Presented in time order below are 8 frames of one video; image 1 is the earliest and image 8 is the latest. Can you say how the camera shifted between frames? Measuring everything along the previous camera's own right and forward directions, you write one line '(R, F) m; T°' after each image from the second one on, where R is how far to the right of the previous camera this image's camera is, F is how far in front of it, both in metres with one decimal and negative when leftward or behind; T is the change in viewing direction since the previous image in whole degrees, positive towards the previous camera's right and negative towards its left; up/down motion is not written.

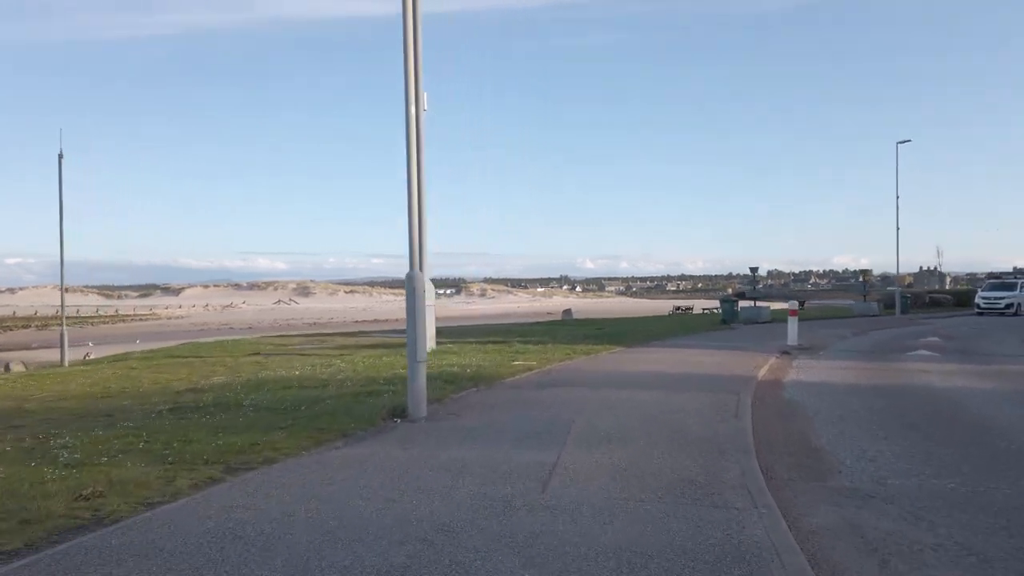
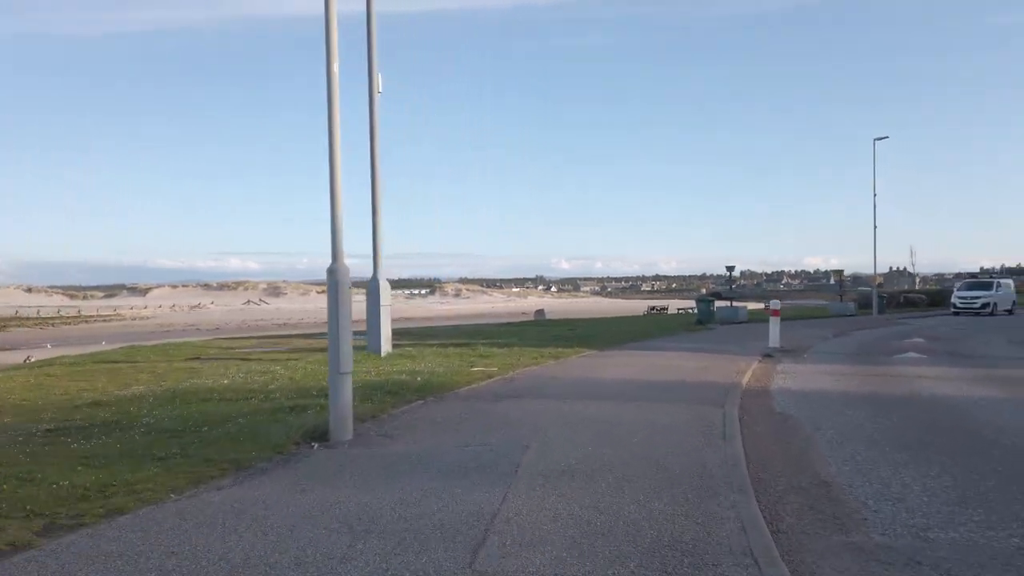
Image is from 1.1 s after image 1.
(+0.4, +2.0) m; +2°
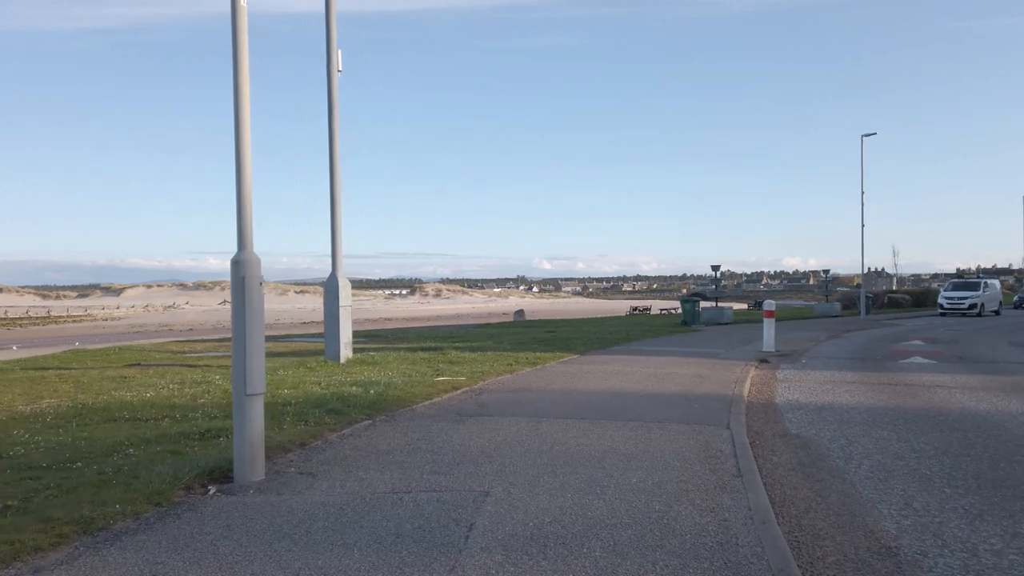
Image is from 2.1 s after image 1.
(+0.2, +2.1) m; +1°
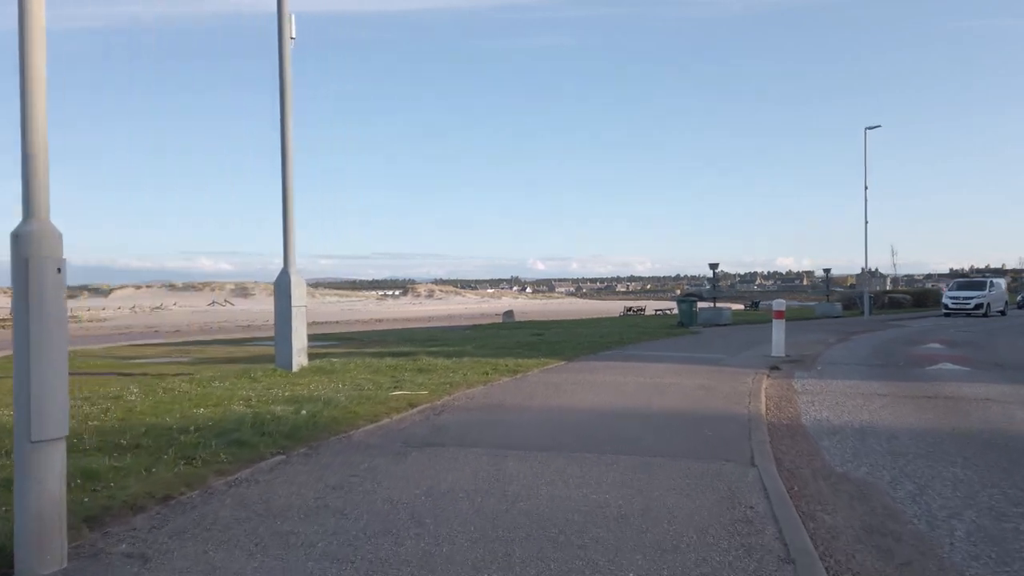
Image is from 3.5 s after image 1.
(+0.4, +2.5) m; 0°
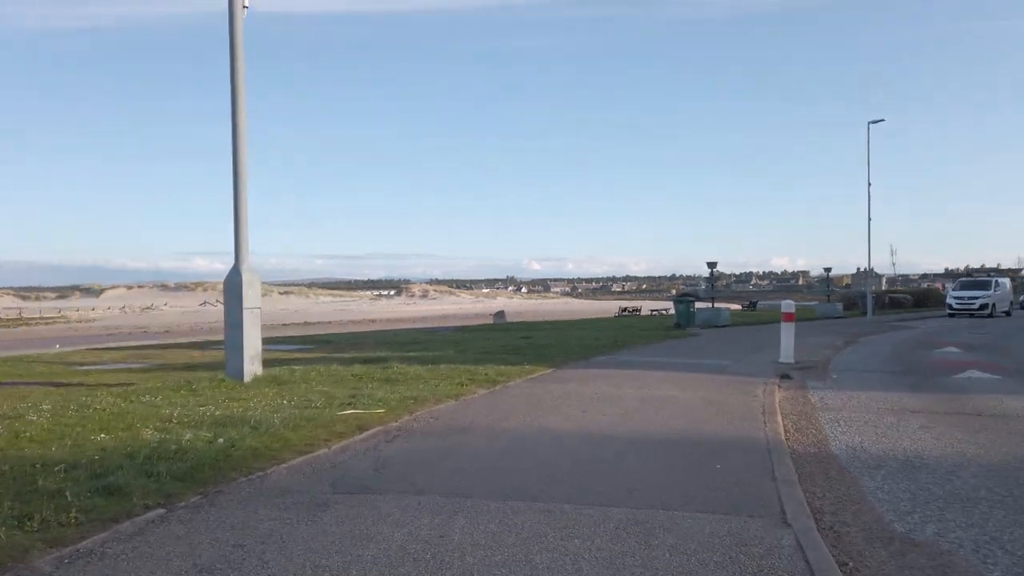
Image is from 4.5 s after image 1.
(+0.3, +2.0) m; 0°
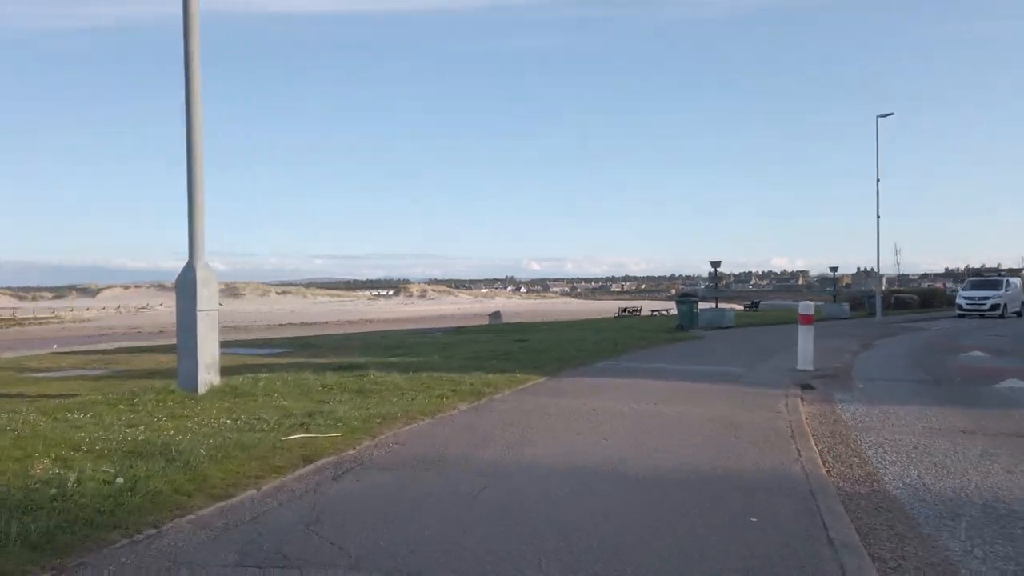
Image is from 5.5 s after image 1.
(+0.2, +1.8) m; 0°
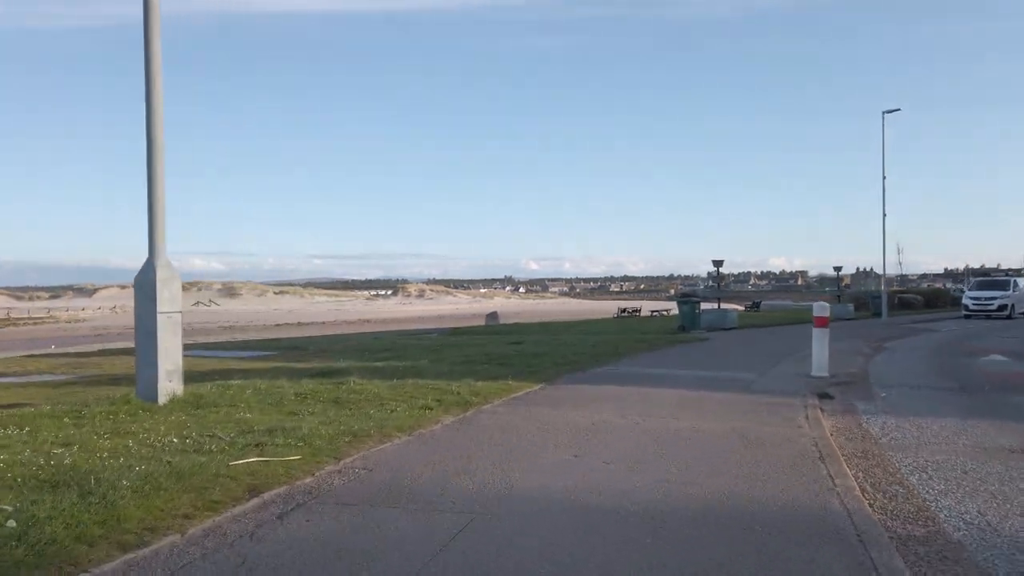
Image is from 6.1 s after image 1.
(+0.1, +1.3) m; 0°
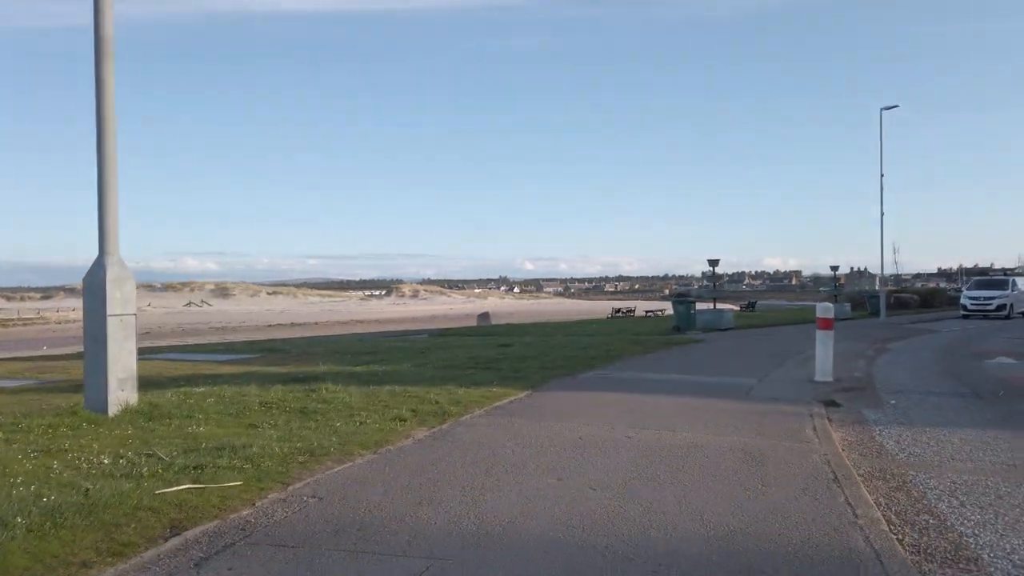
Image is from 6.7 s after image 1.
(+0.2, +1.0) m; 0°
